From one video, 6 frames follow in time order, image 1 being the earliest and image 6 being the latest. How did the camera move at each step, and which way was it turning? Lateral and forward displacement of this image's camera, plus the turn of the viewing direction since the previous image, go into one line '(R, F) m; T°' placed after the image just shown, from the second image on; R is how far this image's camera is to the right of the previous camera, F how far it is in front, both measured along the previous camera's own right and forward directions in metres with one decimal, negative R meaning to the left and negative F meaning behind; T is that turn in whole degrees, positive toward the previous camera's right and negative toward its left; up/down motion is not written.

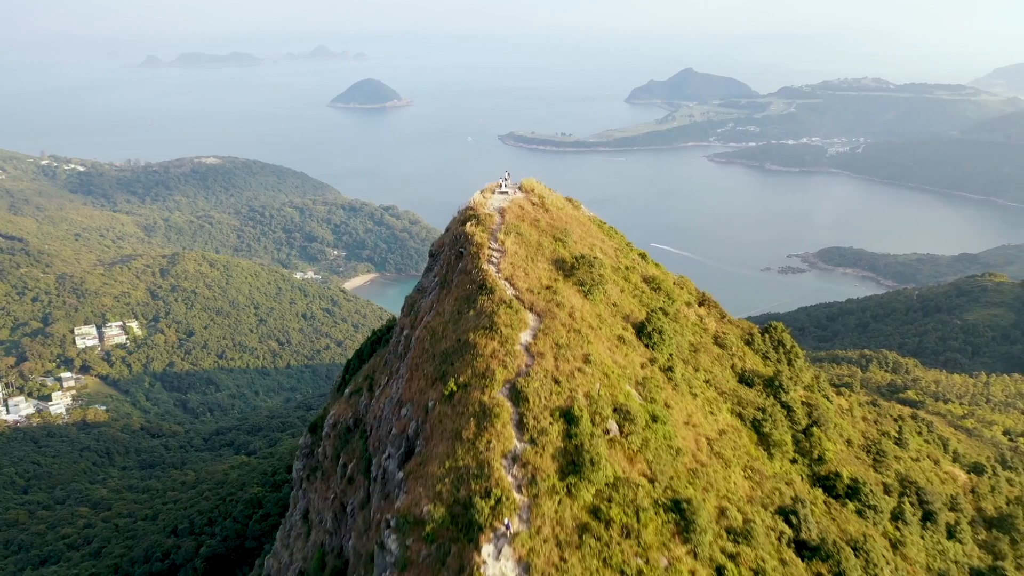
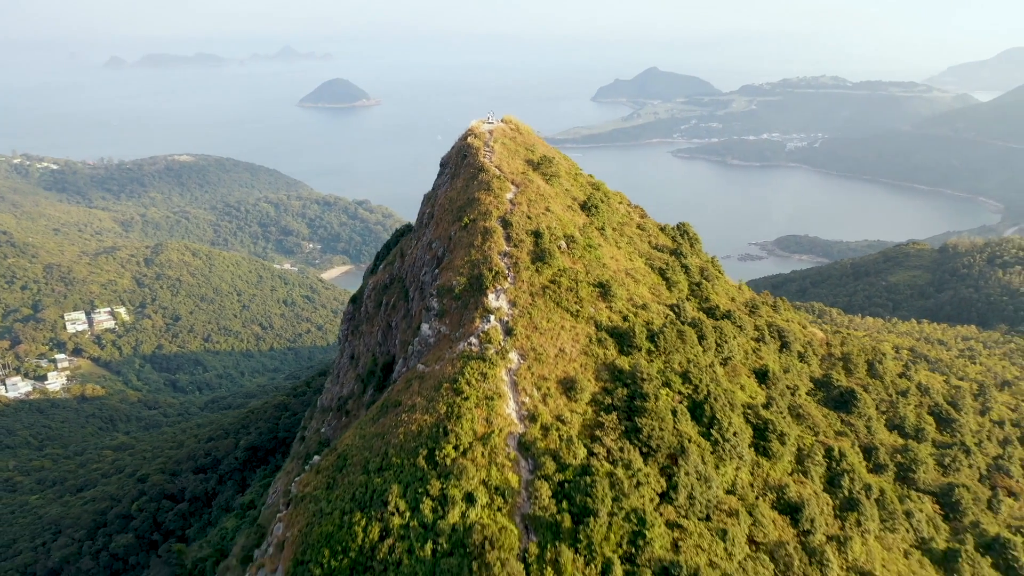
(-0.6, -9.3) m; +2°
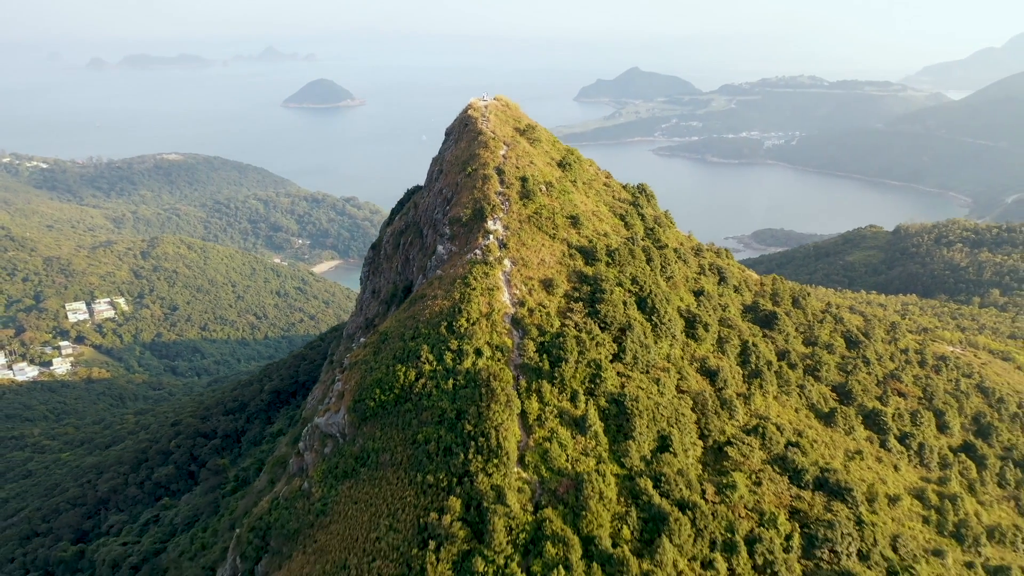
(-0.3, -7.3) m; +1°
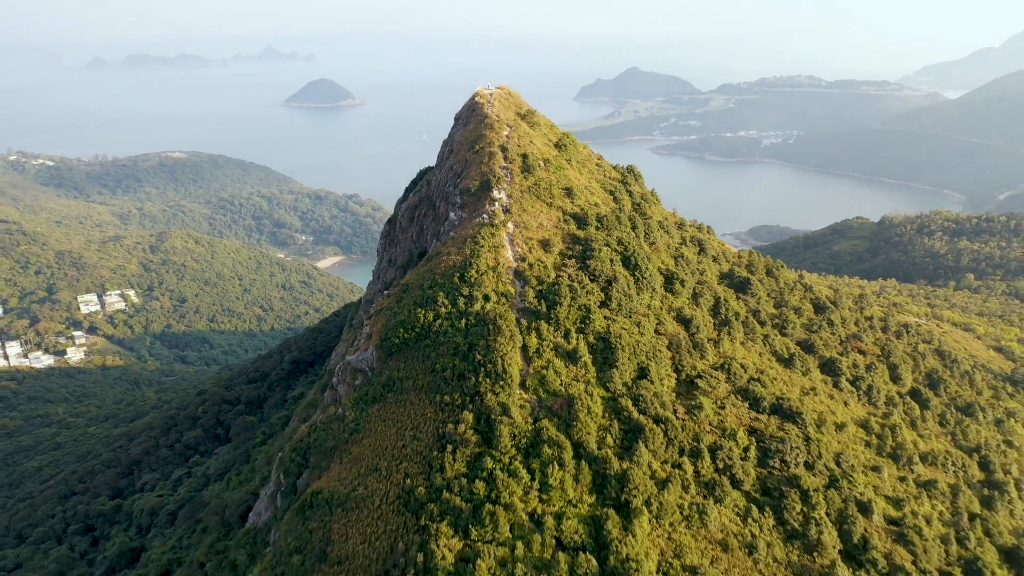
(-0.1, -4.5) m; 0°
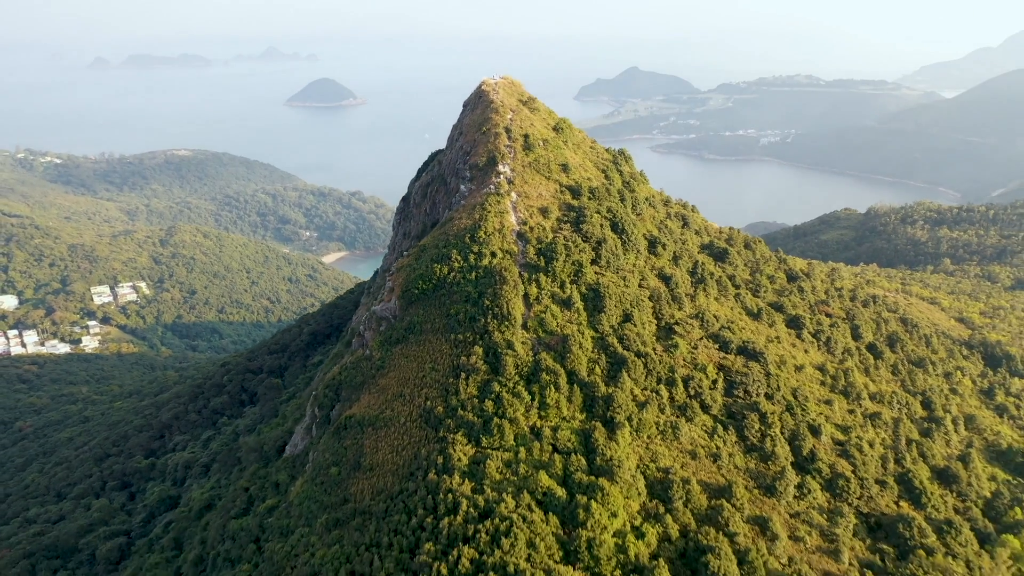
(-0.1, -4.8) m; 0°
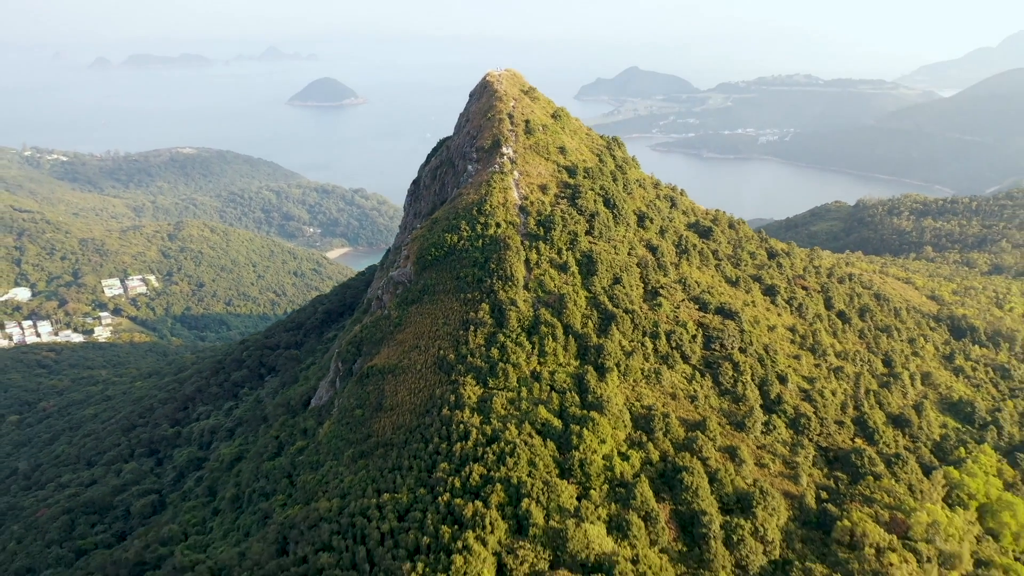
(-0.1, -4.2) m; 0°
